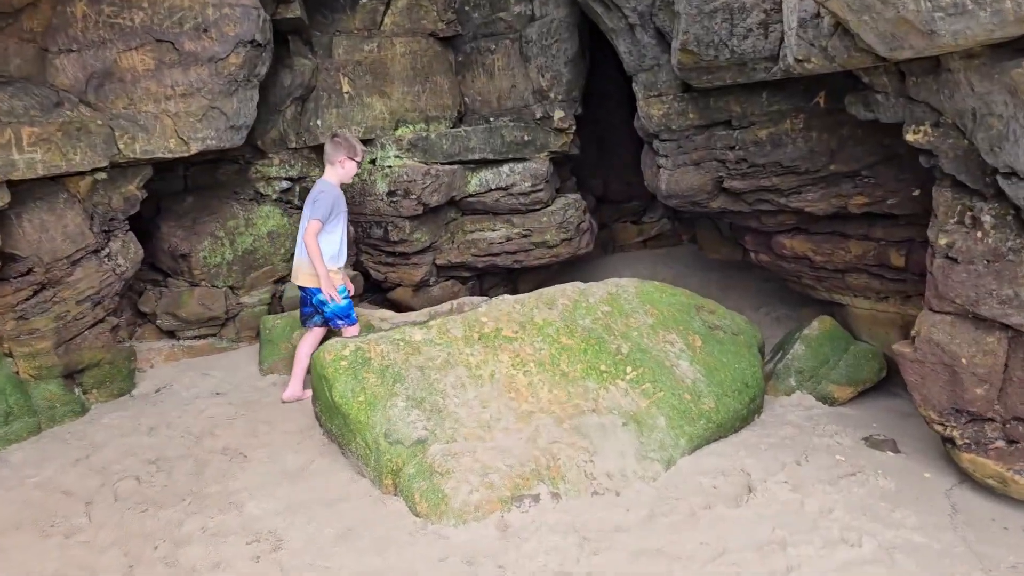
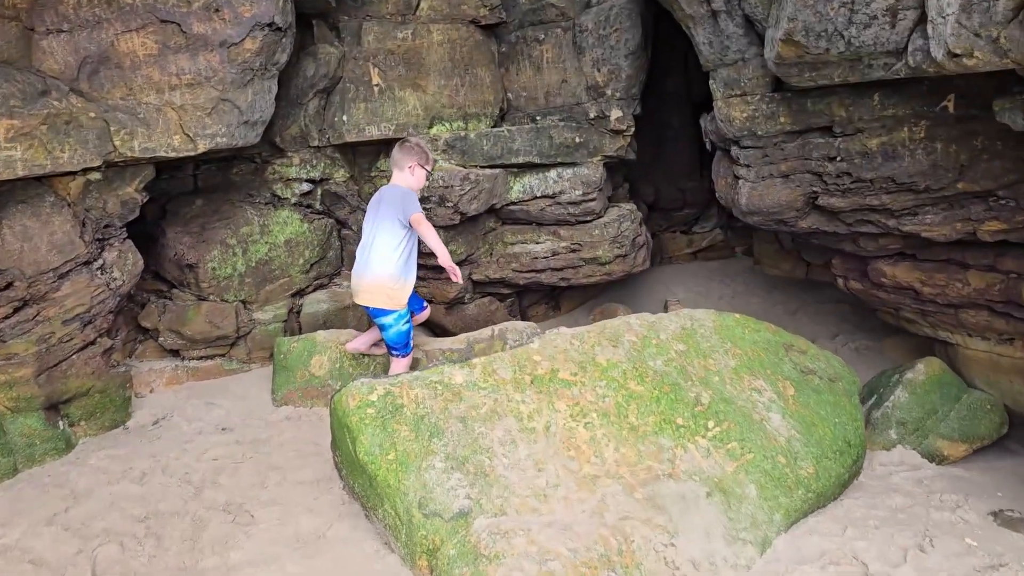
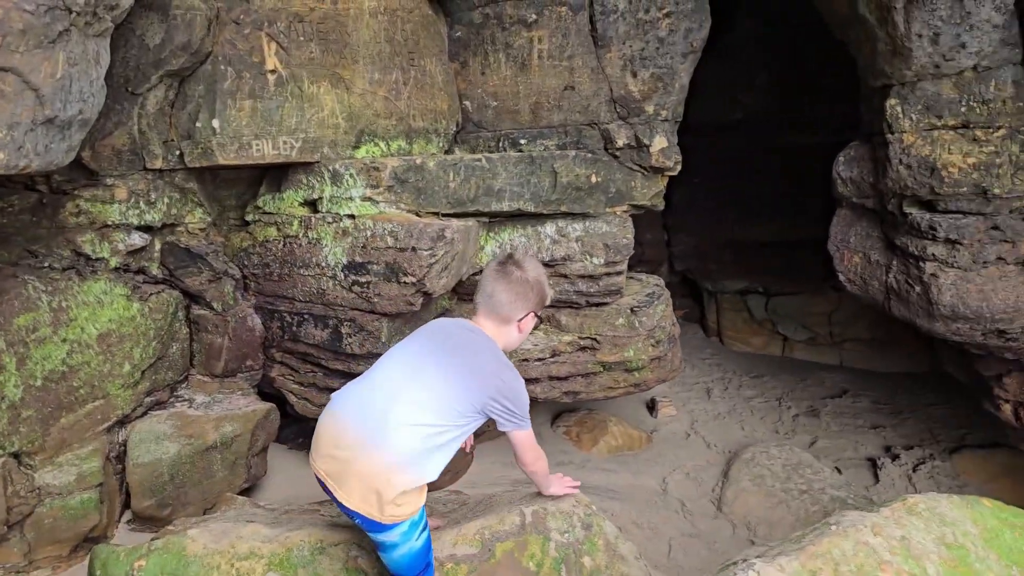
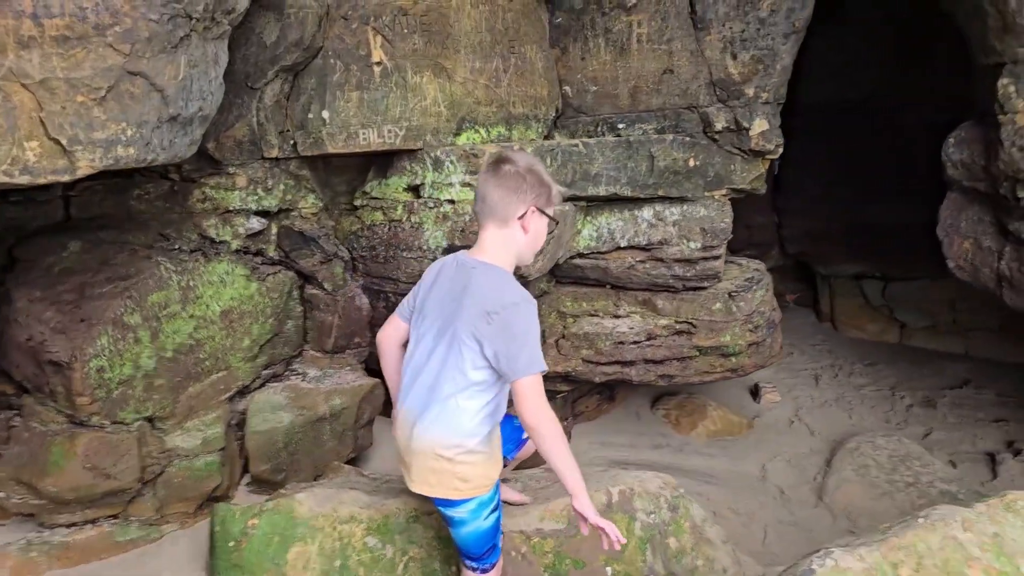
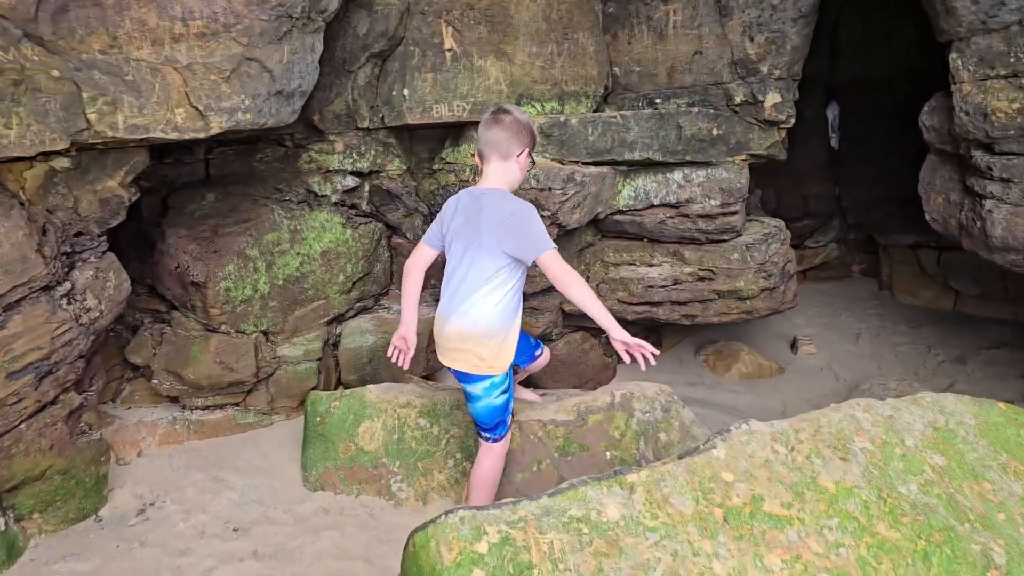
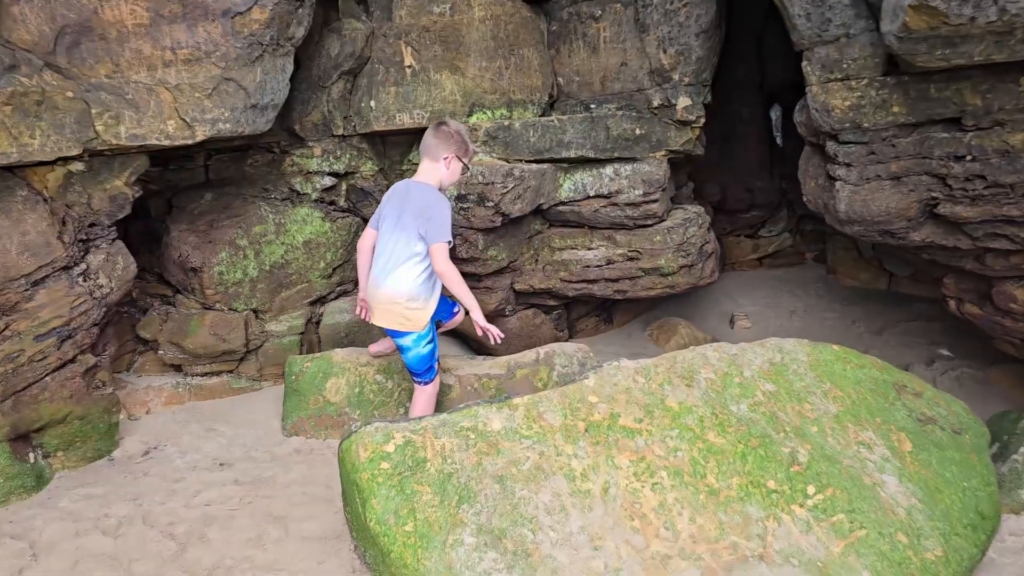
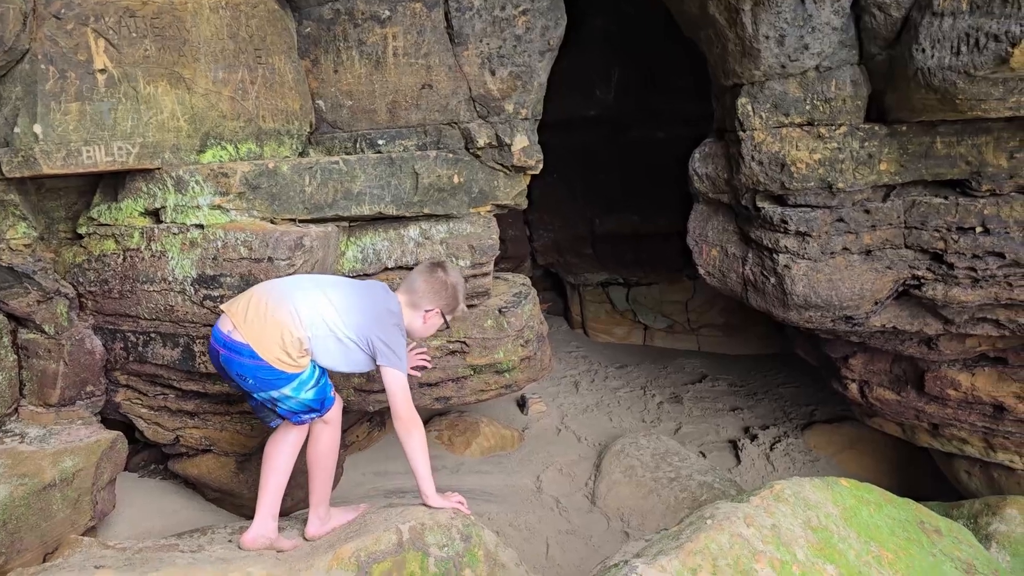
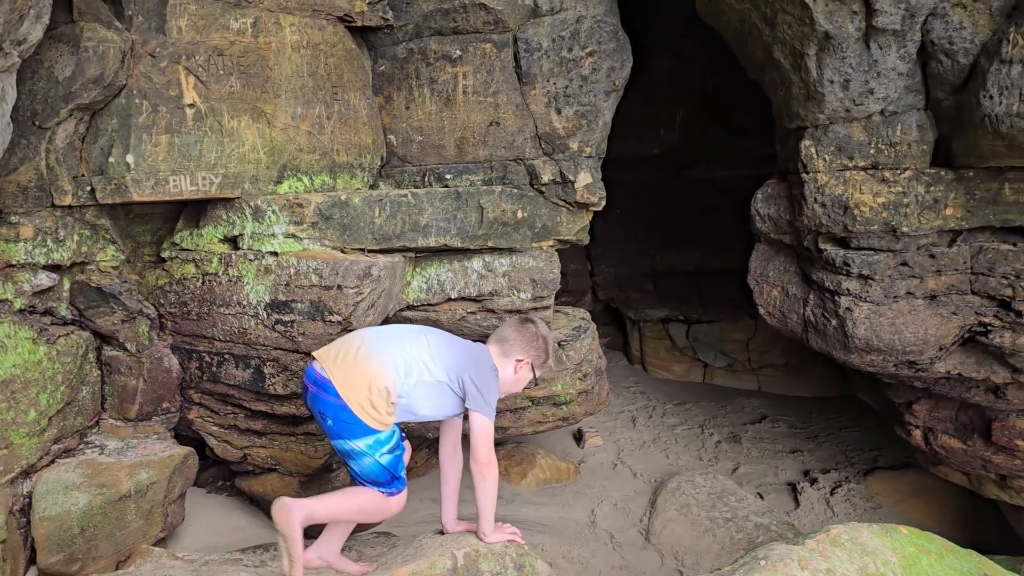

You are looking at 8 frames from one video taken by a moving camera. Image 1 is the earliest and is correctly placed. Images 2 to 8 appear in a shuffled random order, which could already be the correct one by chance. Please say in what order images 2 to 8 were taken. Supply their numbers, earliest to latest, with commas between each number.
2, 6, 5, 4, 3, 8, 7
